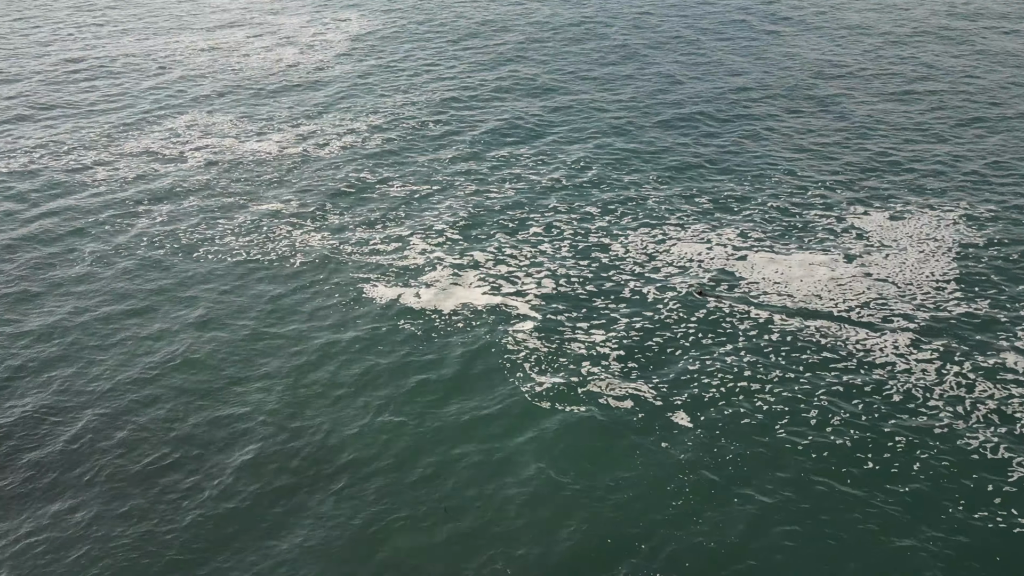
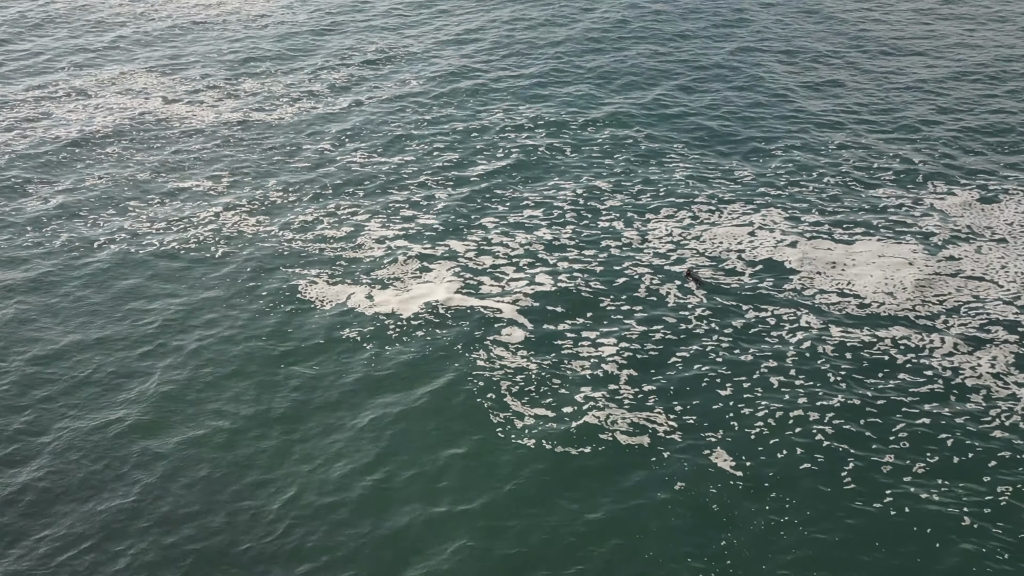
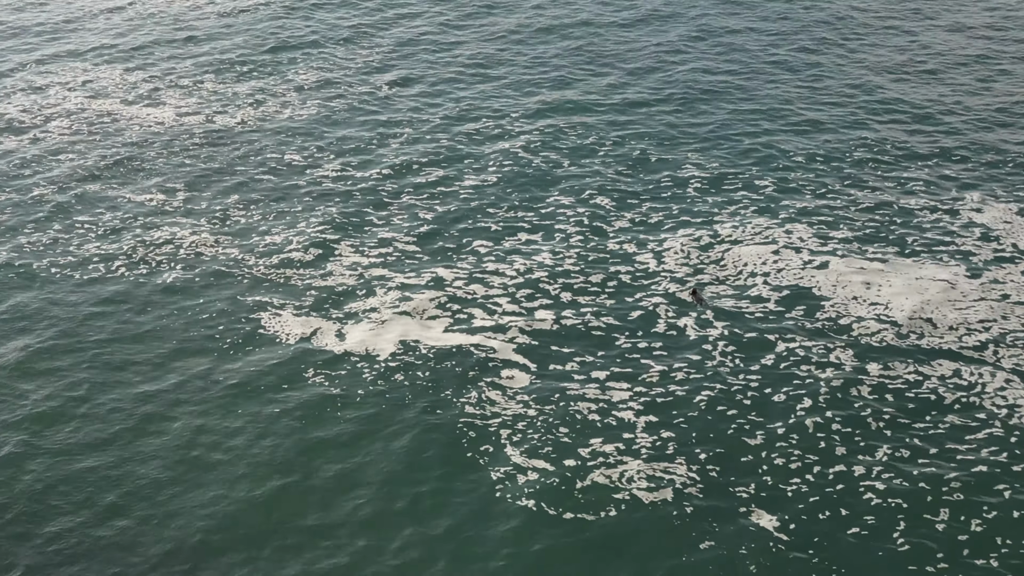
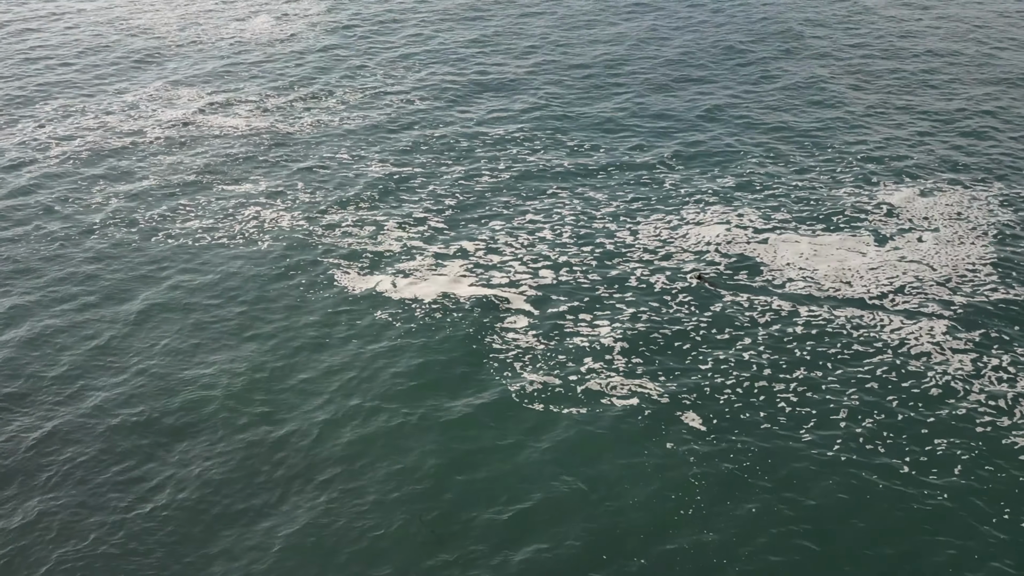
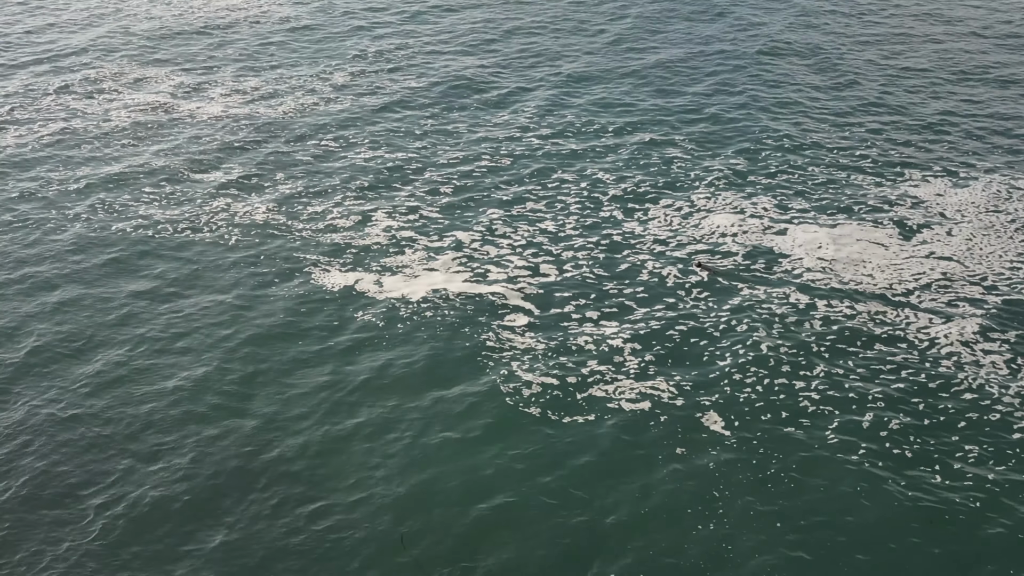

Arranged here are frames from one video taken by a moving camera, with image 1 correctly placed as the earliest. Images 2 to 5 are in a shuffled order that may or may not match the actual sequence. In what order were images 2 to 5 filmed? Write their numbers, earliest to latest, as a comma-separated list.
4, 5, 2, 3
